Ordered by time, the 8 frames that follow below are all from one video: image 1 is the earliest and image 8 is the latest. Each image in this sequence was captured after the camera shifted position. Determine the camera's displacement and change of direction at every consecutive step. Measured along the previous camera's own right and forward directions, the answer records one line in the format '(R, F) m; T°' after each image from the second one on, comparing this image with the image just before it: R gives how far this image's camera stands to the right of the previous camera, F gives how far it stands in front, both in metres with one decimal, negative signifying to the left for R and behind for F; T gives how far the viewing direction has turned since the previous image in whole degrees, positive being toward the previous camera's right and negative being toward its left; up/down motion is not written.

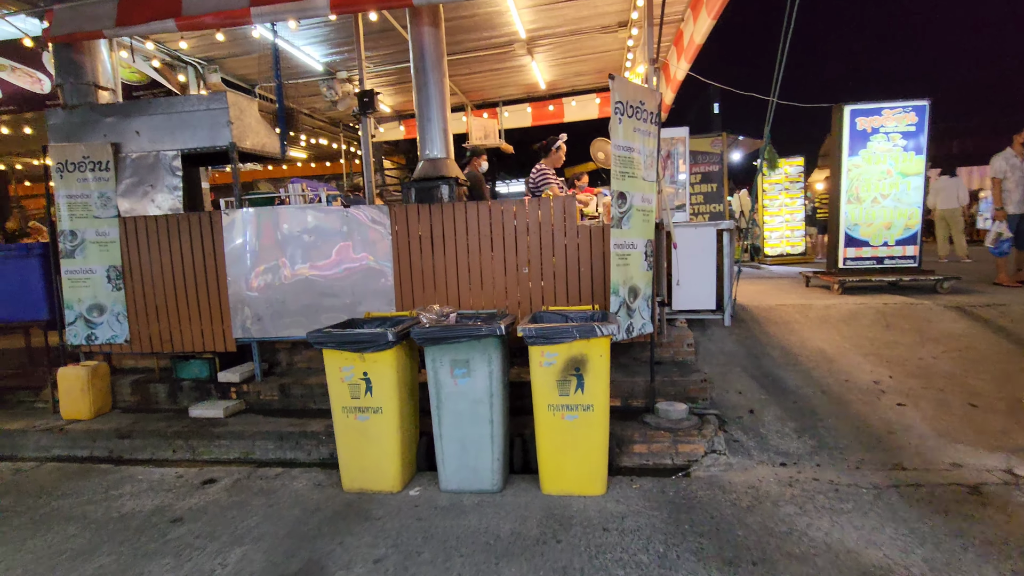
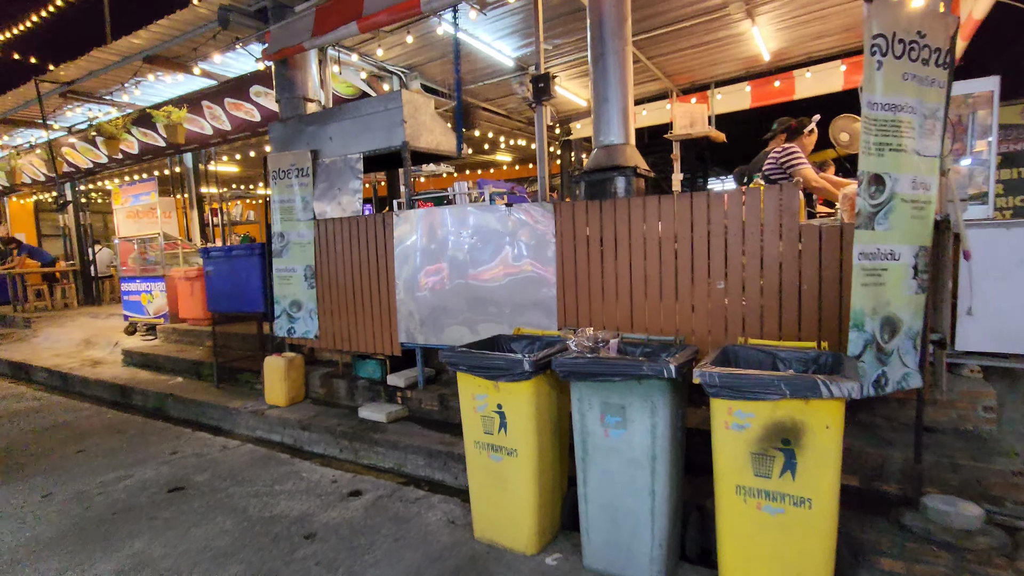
(+0.2, +0.8) m; -22°
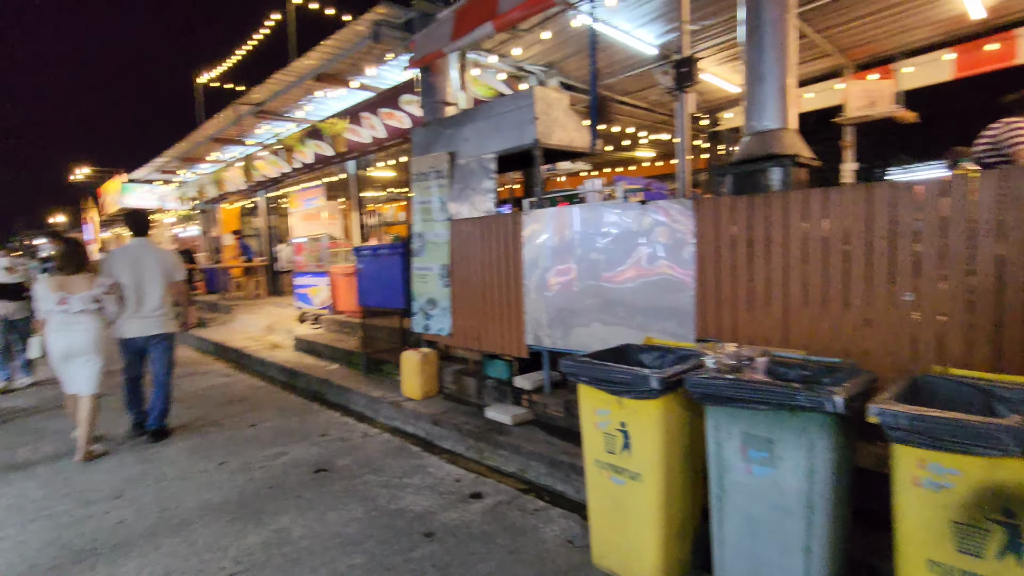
(+0.1, +0.2) m; -15°
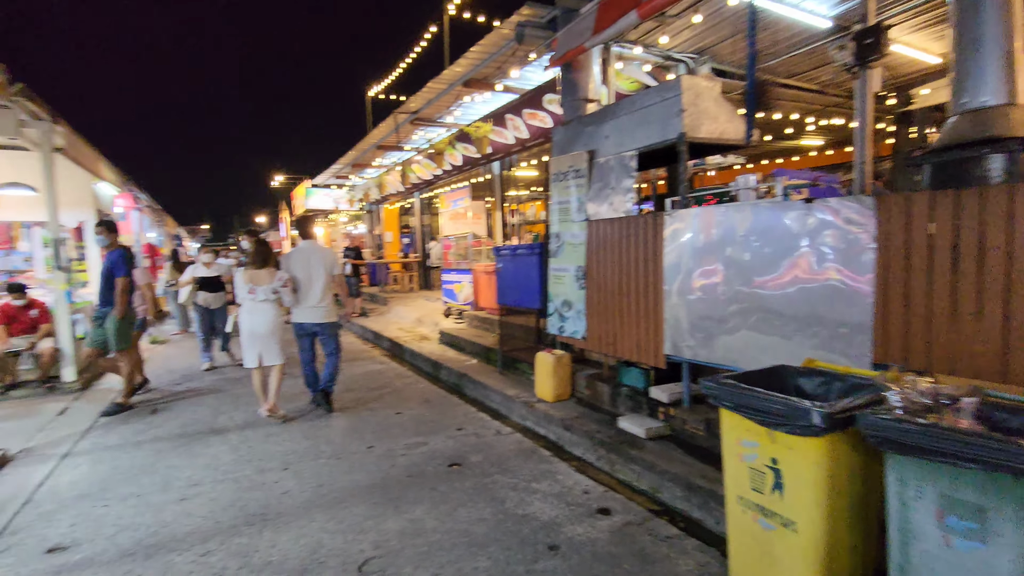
(0.0, +0.1) m; -15°
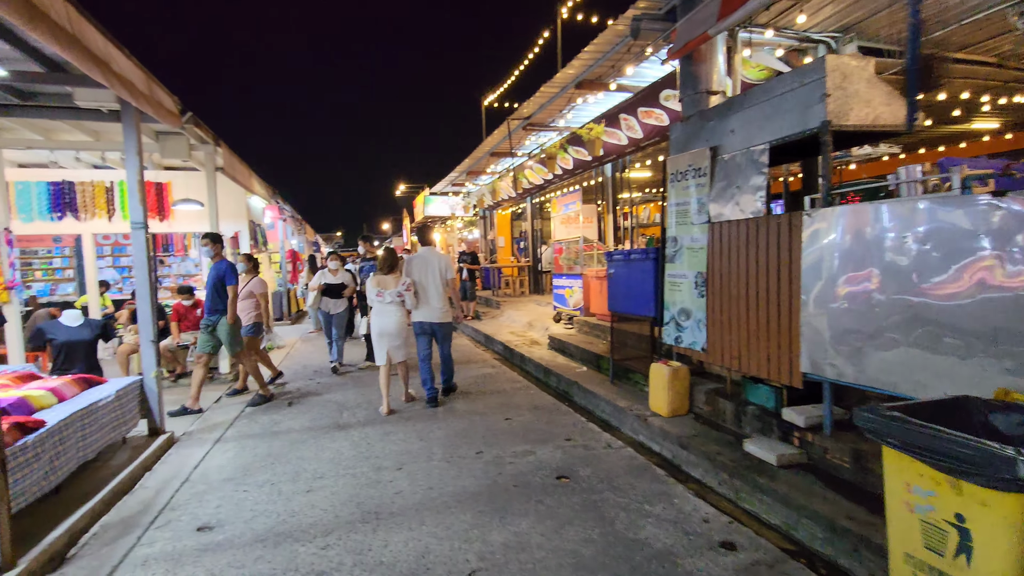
(0.0, +0.1) m; -12°
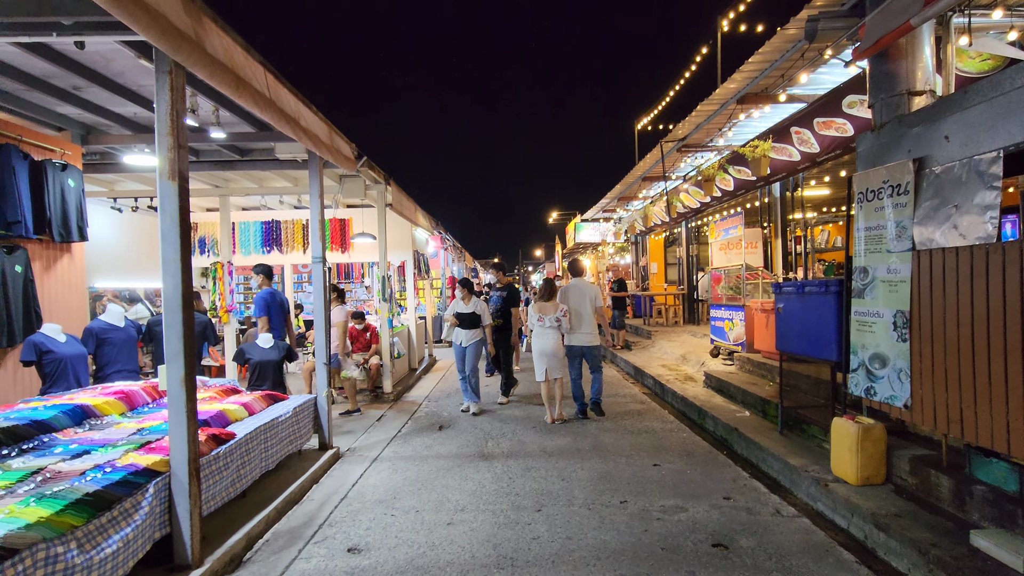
(0.0, +0.2) m; -16°
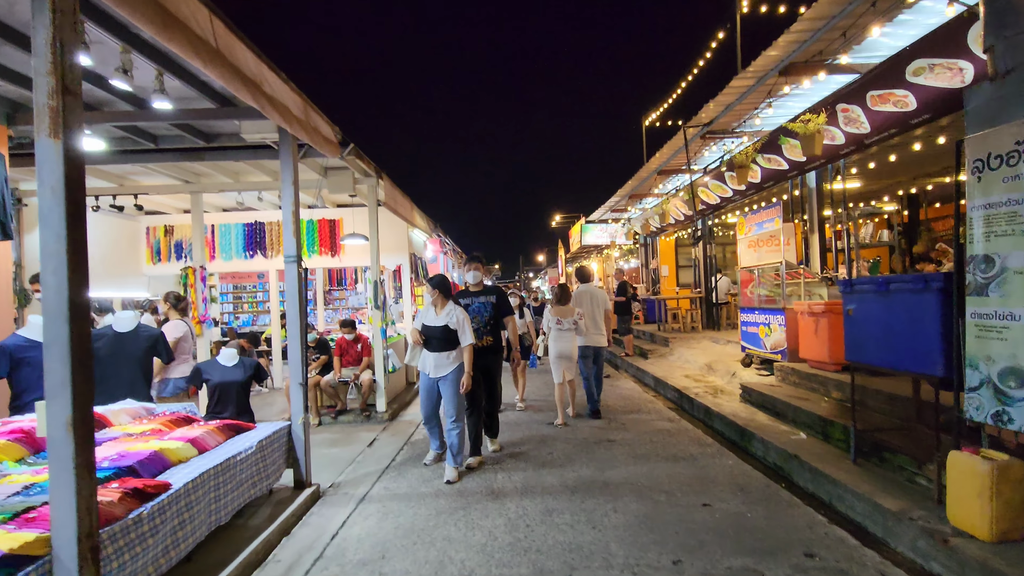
(-0.1, +1.0) m; 0°
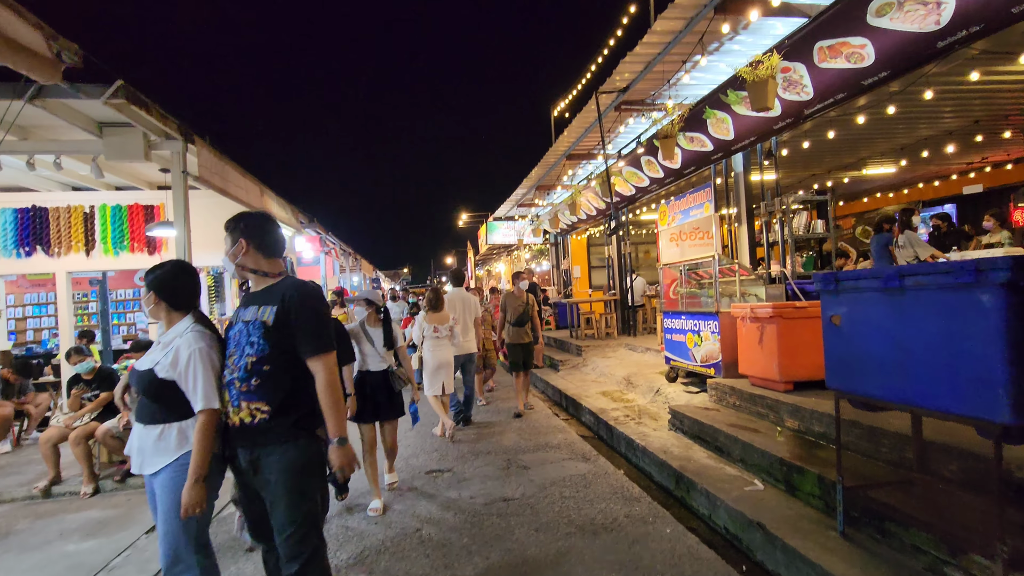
(+0.5, +1.8) m; +9°
